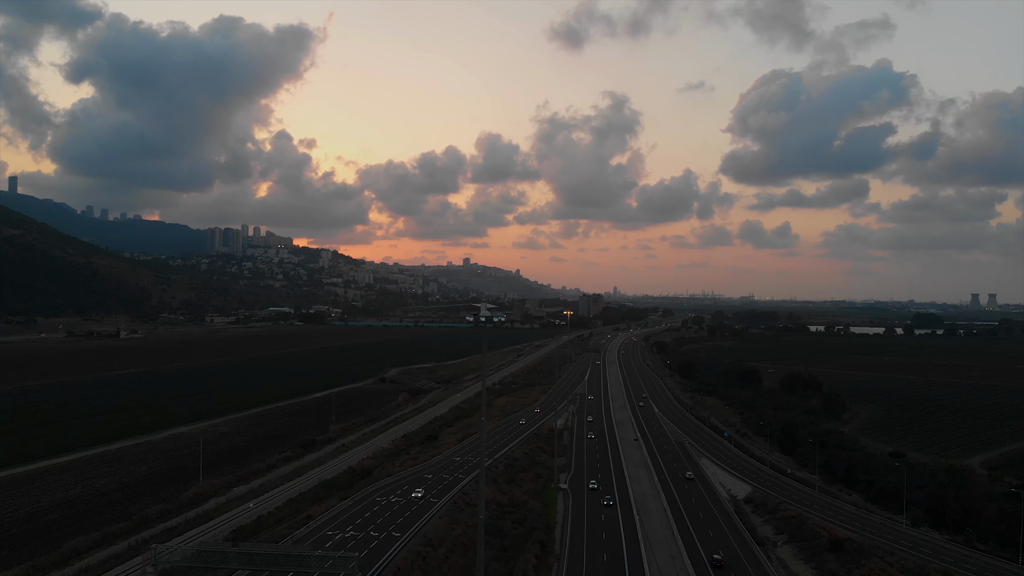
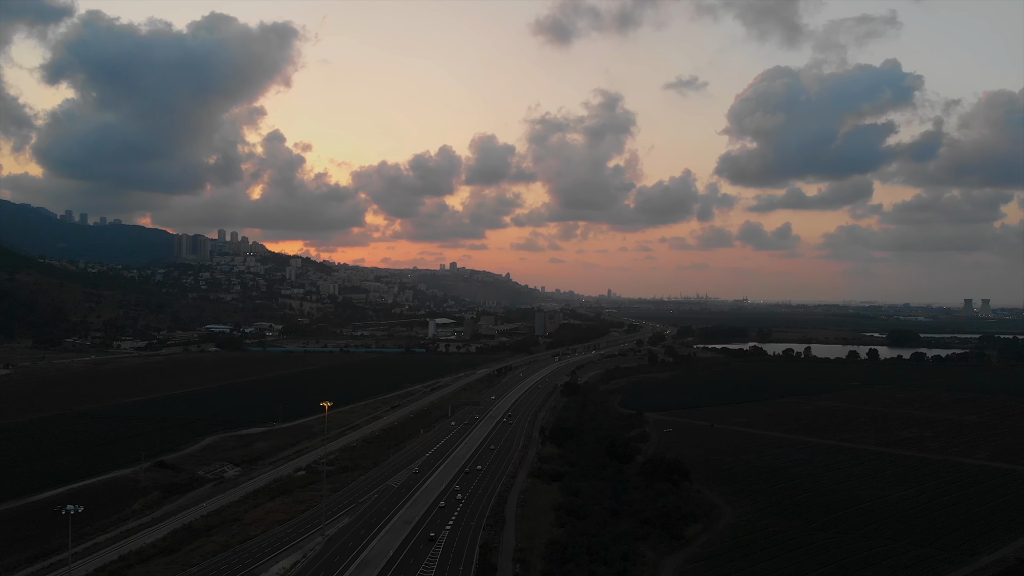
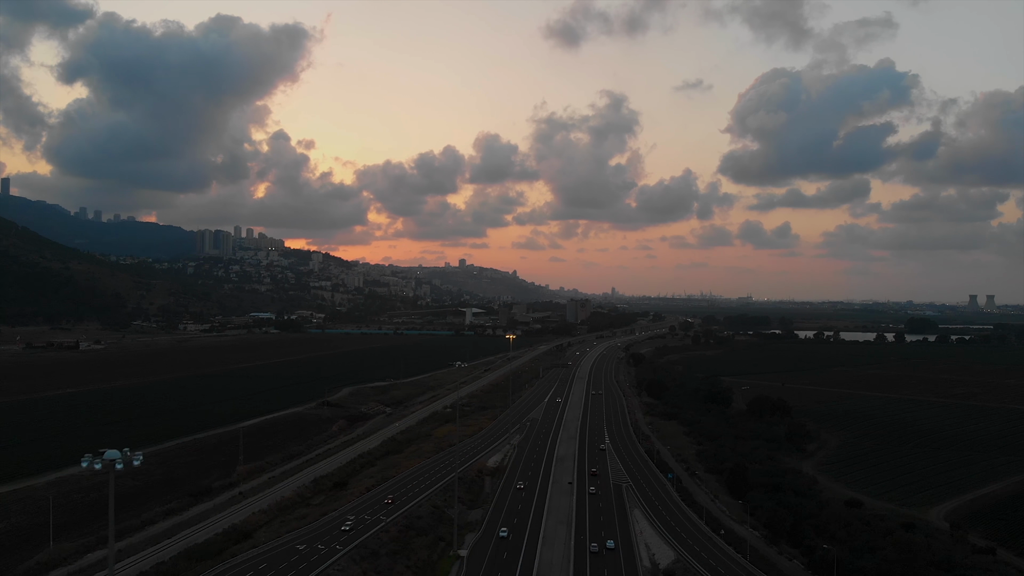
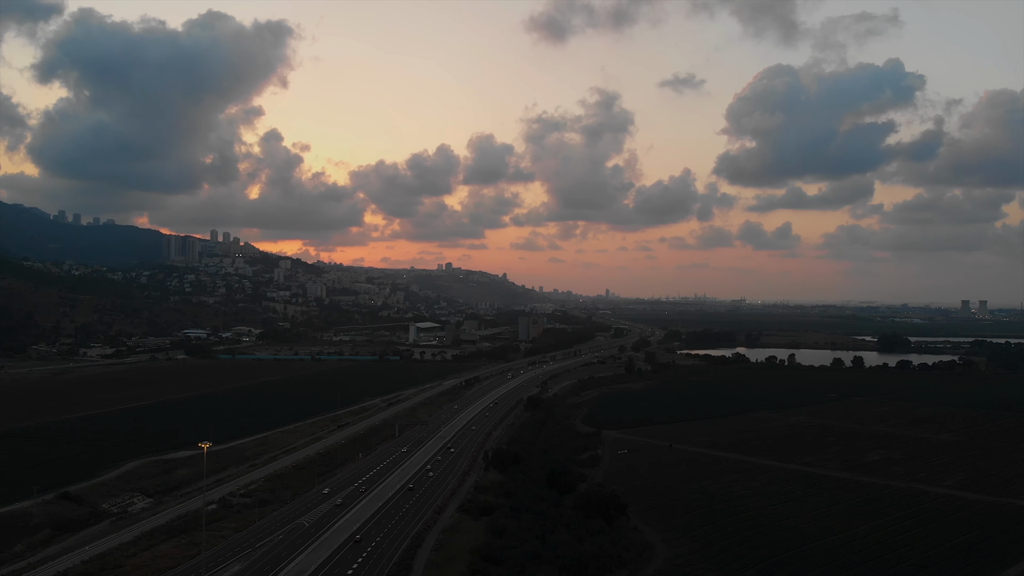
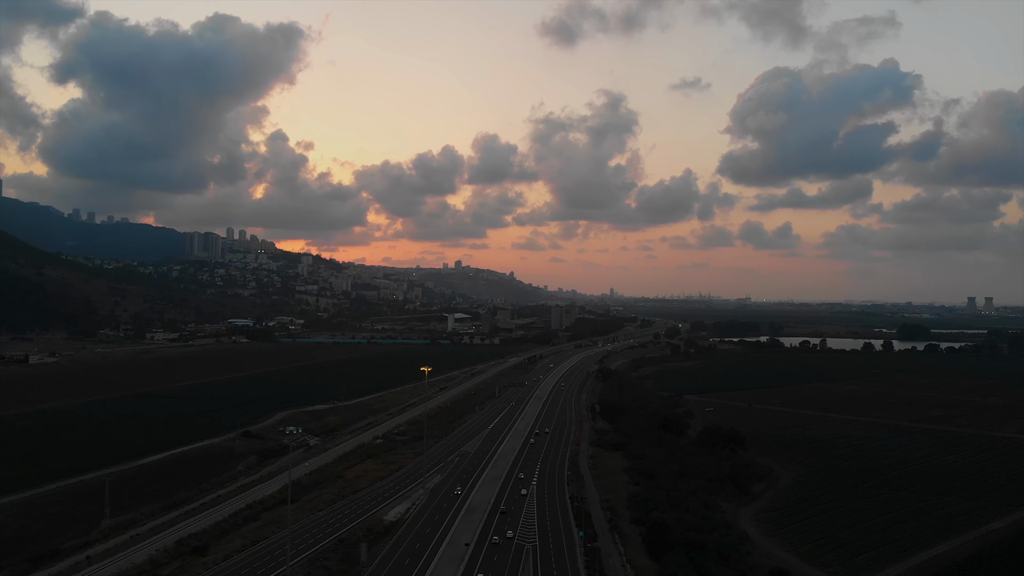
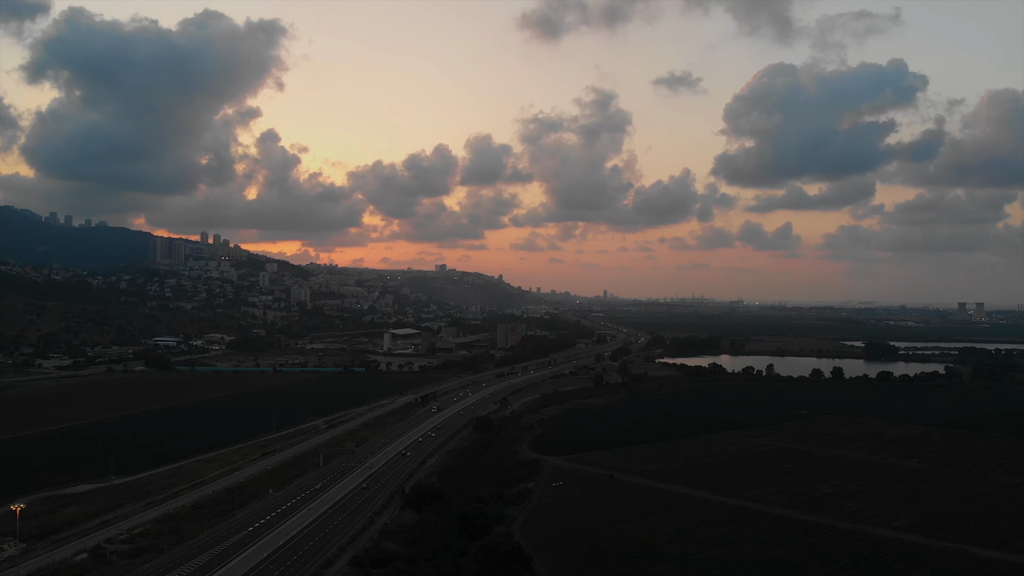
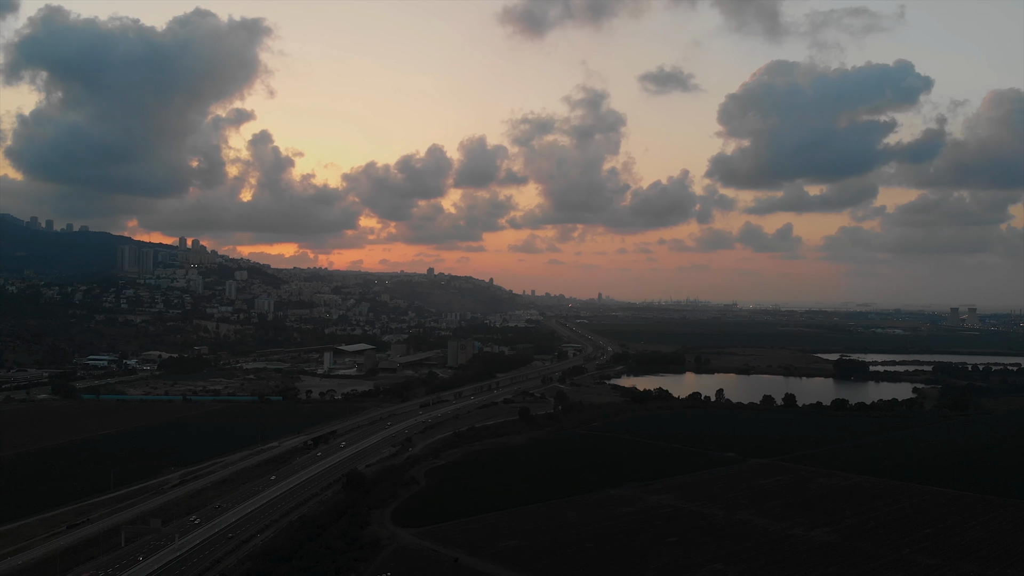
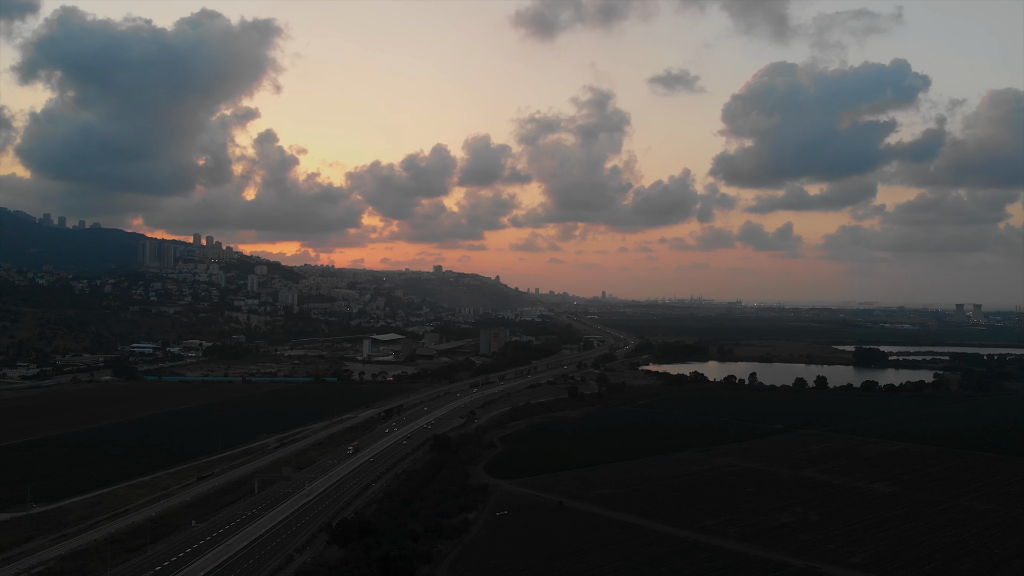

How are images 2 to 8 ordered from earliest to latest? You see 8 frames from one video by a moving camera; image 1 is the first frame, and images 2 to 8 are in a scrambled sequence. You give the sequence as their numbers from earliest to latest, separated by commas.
3, 5, 2, 4, 6, 8, 7
